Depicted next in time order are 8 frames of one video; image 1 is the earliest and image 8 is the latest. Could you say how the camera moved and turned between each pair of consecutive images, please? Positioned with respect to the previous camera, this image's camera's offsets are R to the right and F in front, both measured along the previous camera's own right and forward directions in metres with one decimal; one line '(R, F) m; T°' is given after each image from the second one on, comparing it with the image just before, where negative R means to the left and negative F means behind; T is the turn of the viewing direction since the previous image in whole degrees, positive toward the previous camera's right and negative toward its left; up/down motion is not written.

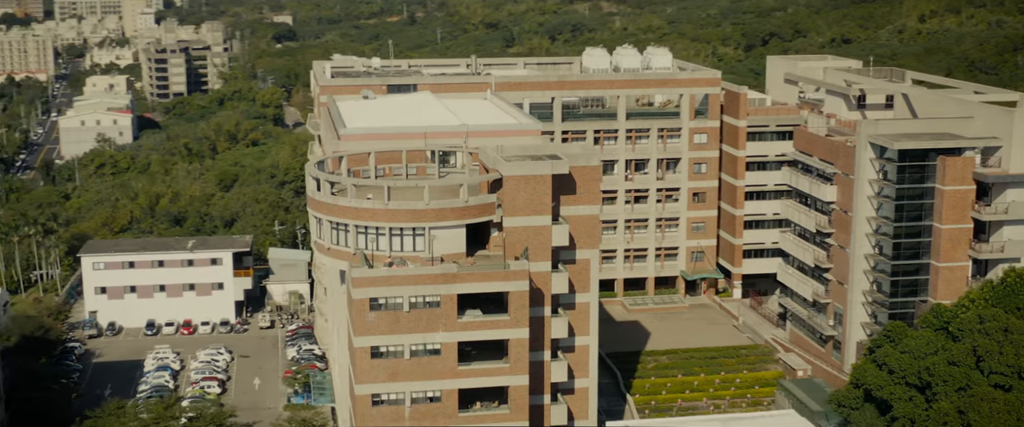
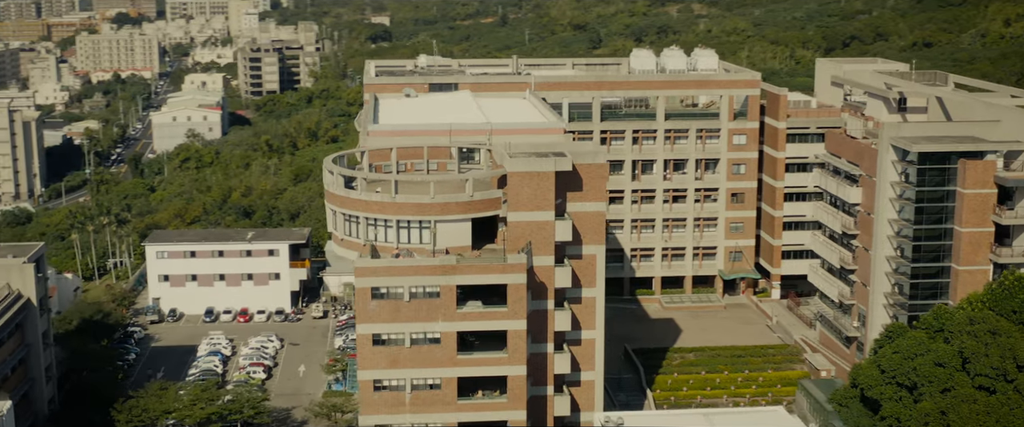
(+3.7, -1.1) m; -5°
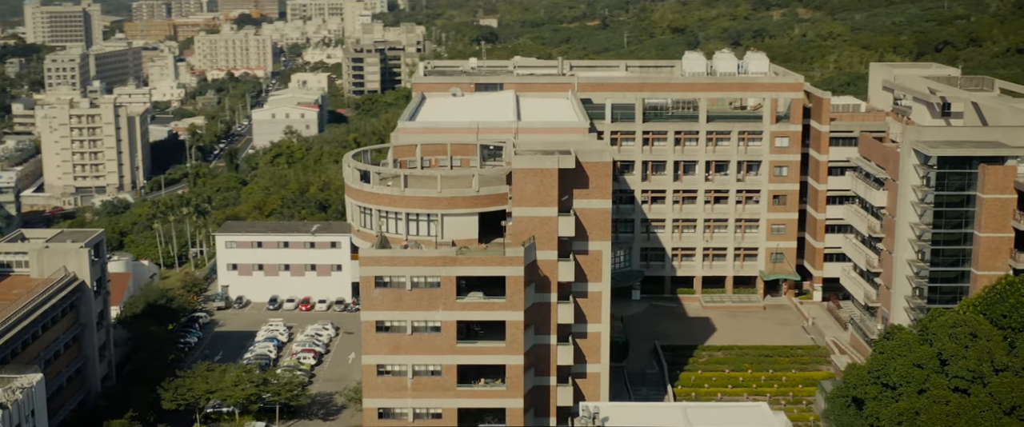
(+4.4, -1.4) m; -6°
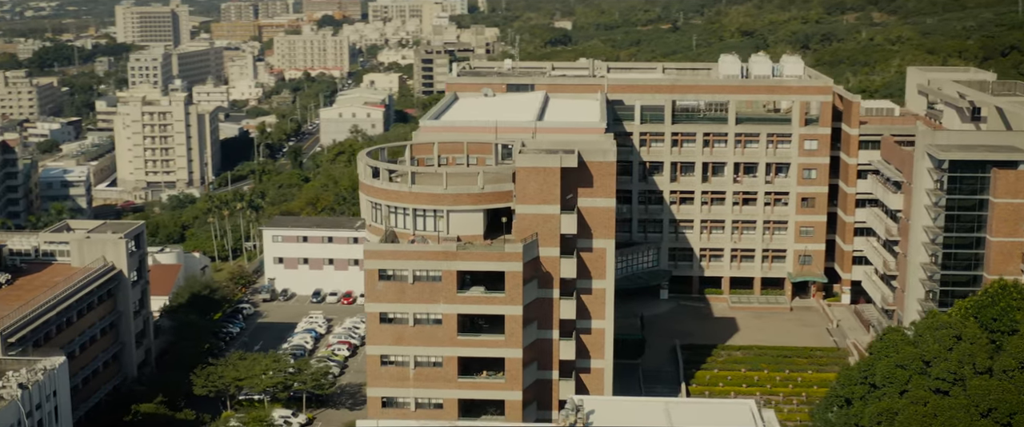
(+3.1, -1.1) m; -4°
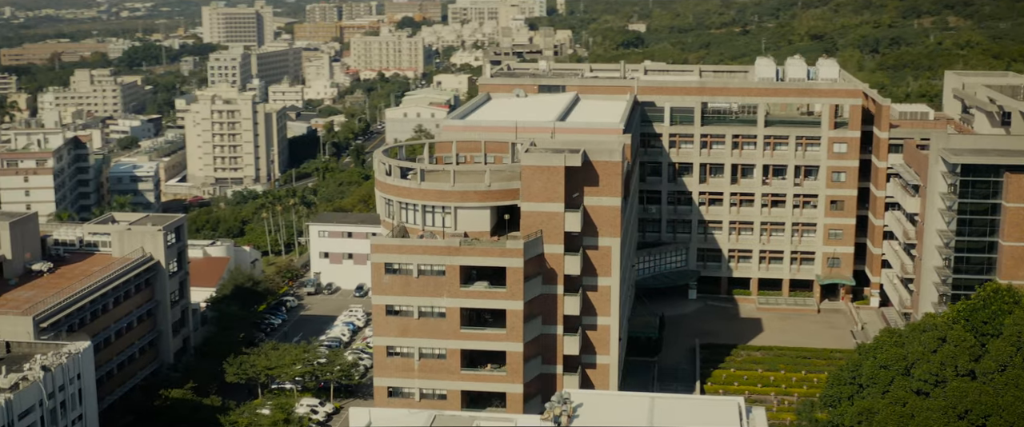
(+3.1, -1.1) m; -4°
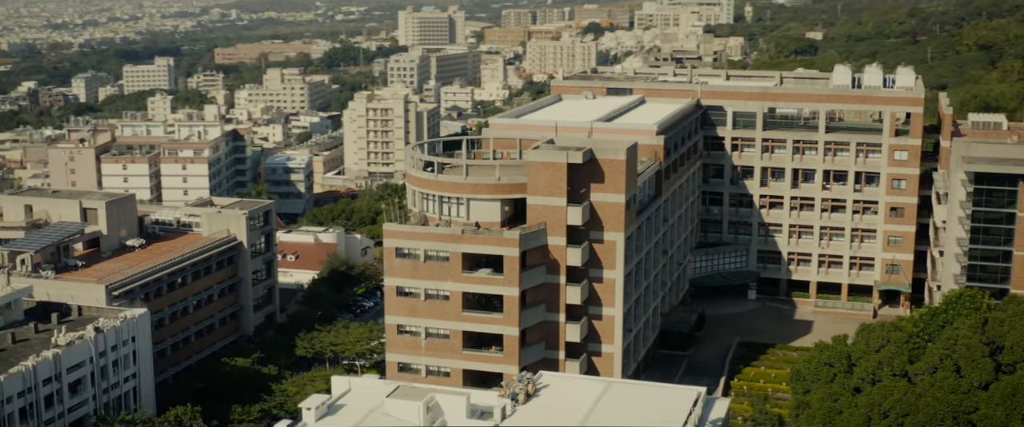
(+8.3, -2.3) m; -10°
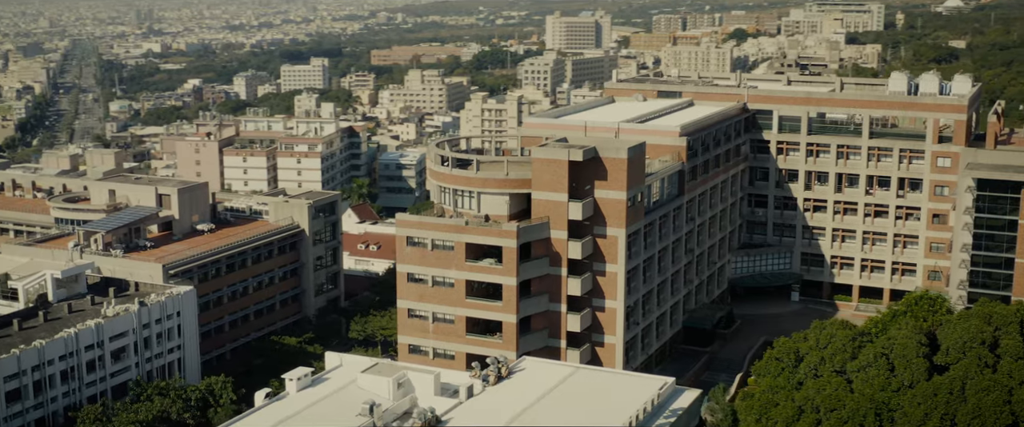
(+6.9, -2.1) m; -8°
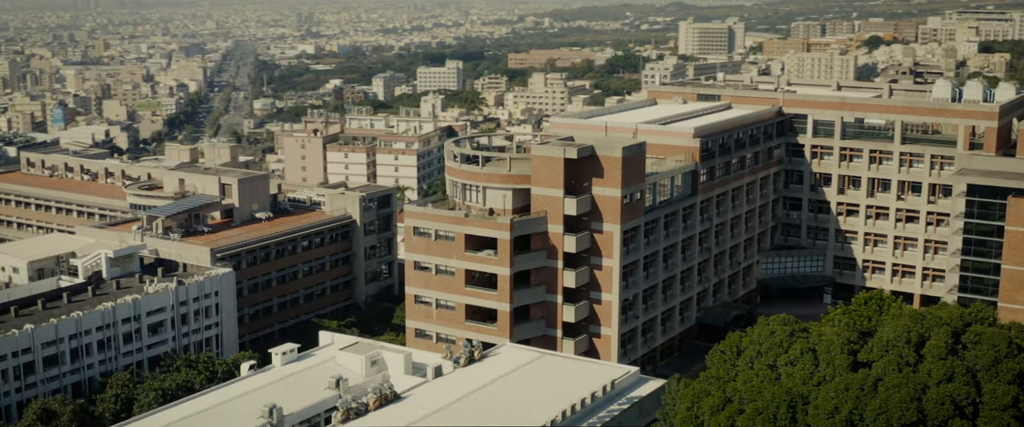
(+6.9, -2.2) m; -7°
